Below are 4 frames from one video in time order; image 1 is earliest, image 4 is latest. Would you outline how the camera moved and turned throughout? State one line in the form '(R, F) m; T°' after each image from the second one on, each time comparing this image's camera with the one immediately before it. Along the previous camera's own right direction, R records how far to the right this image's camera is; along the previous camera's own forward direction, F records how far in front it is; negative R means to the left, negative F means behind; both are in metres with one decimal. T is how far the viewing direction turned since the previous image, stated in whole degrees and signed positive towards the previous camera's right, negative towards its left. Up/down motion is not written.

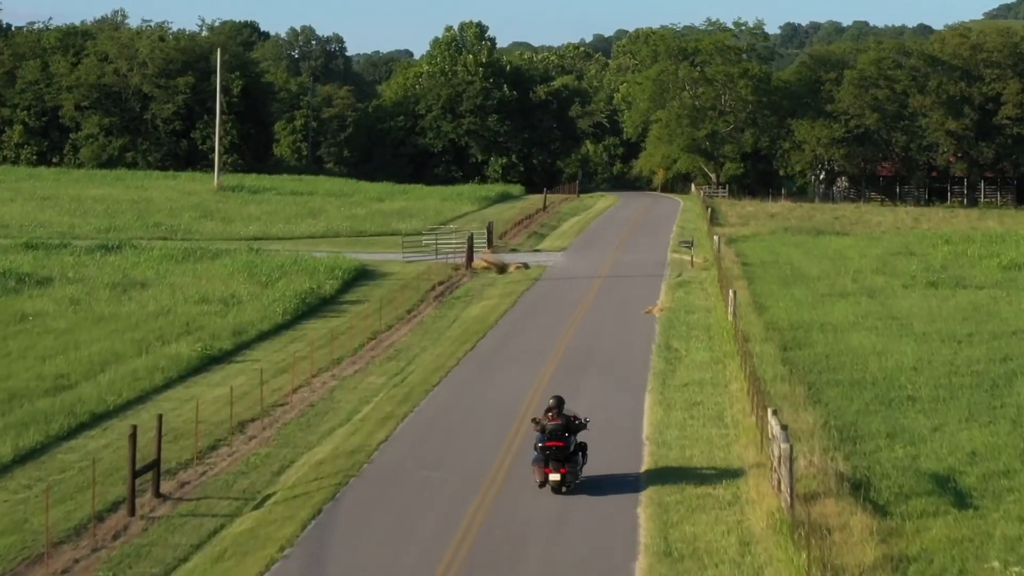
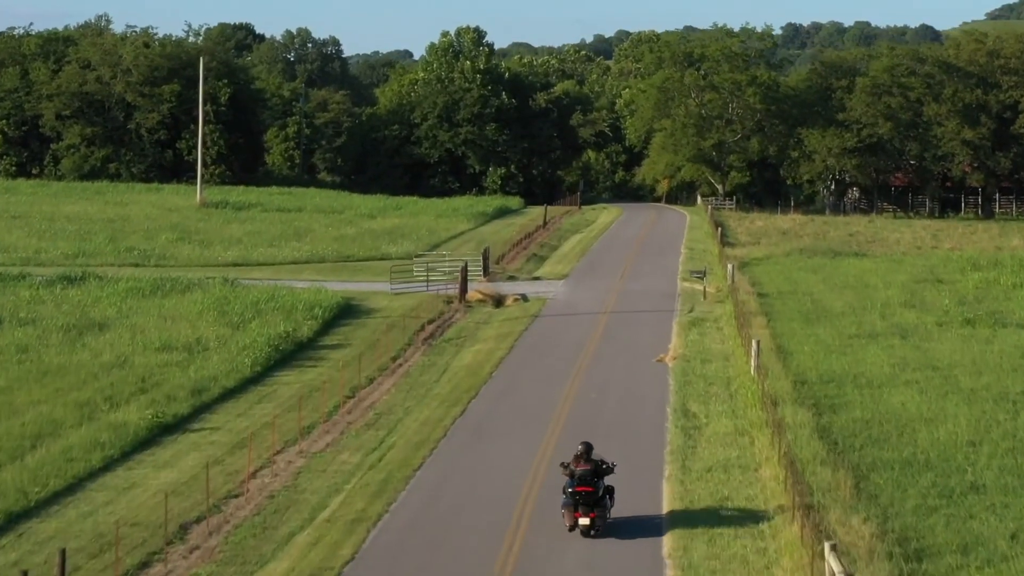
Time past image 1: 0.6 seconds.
(+0.1, +2.6) m; 0°
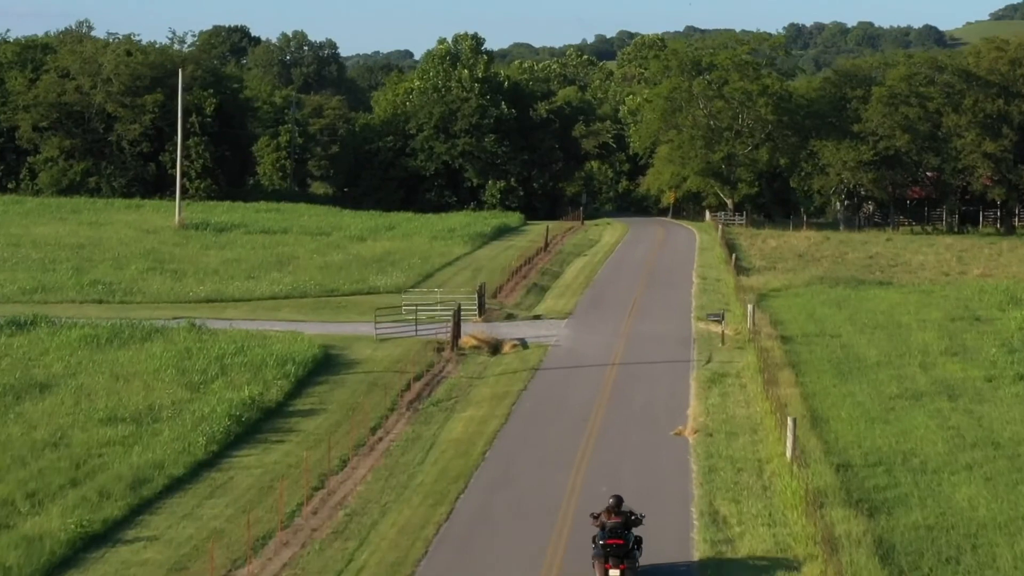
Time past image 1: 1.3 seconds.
(+0.1, +2.9) m; 0°
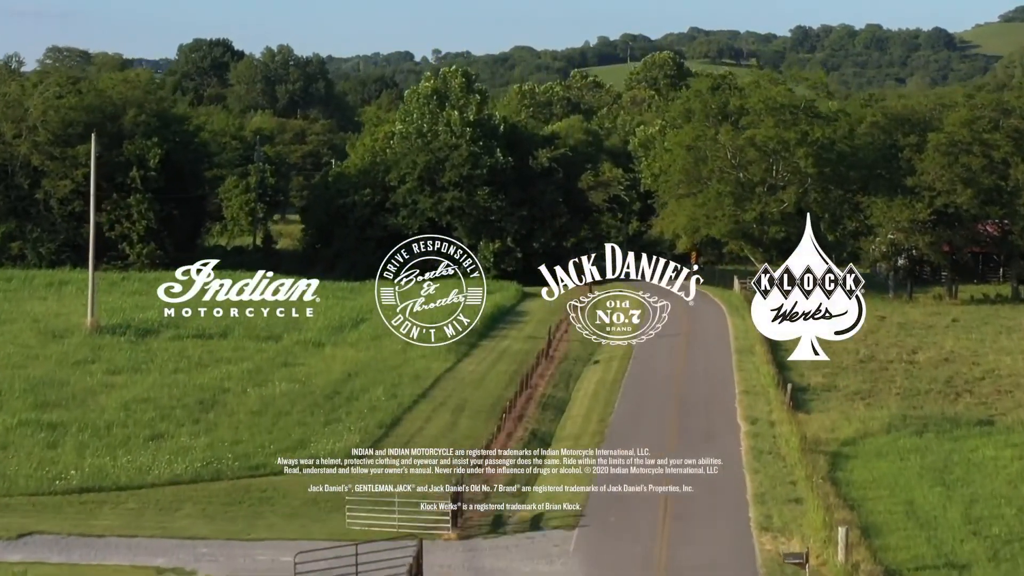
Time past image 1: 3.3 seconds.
(+0.3, +8.8) m; 0°
